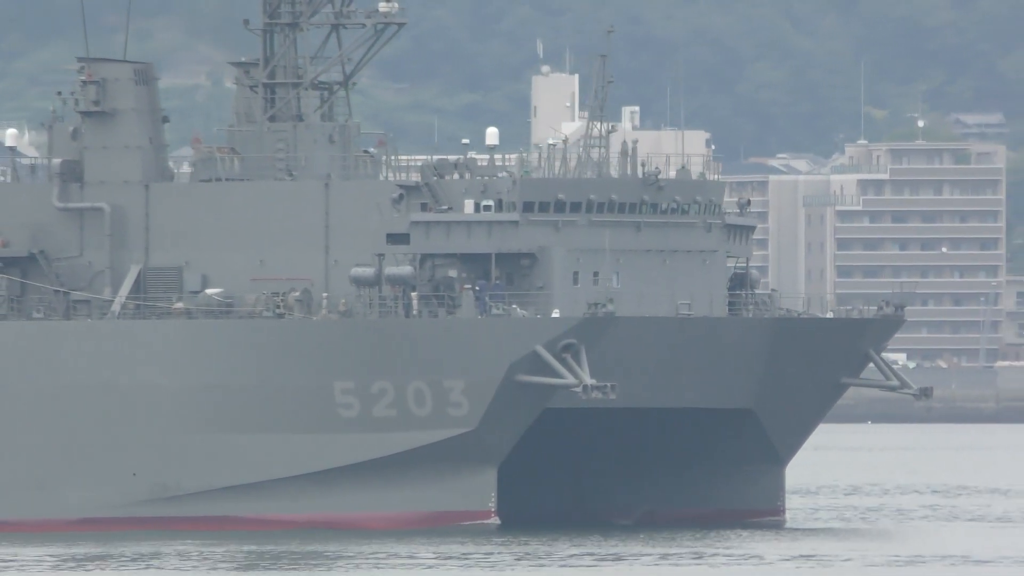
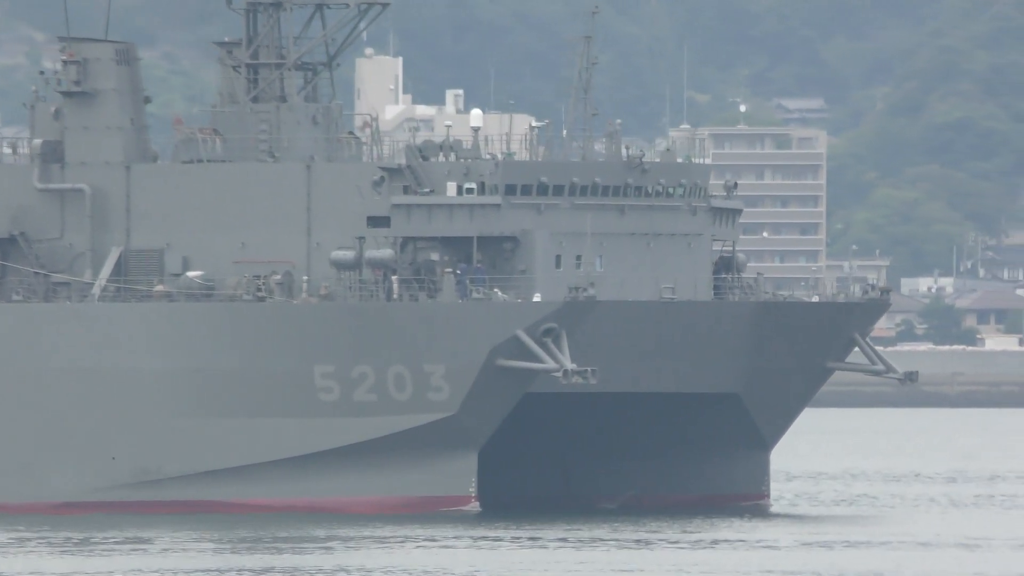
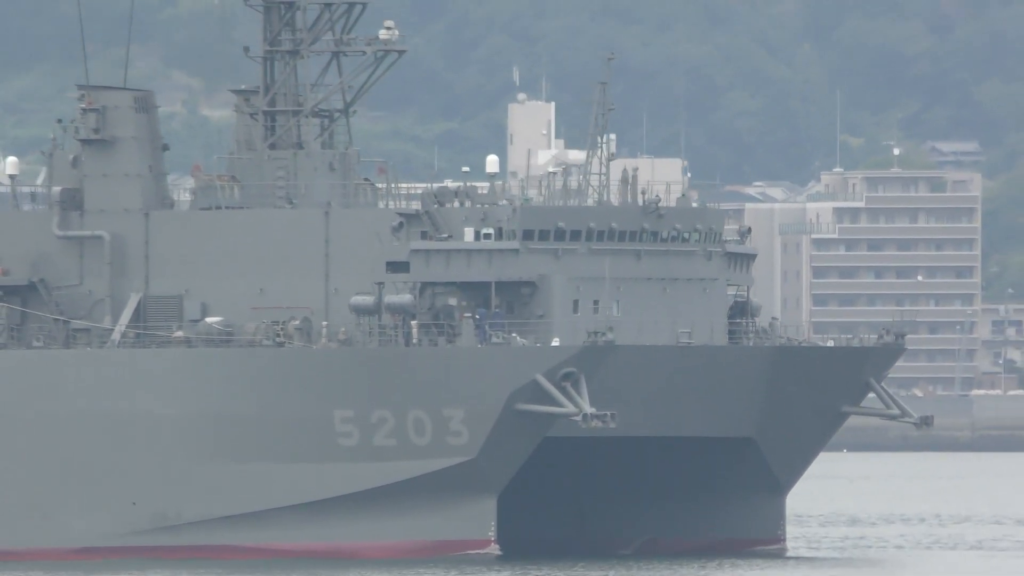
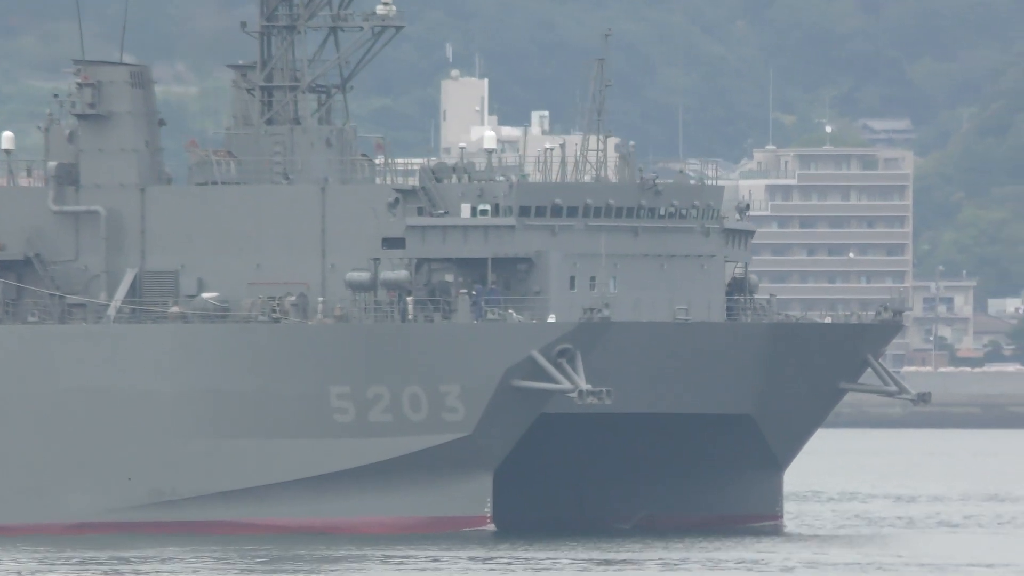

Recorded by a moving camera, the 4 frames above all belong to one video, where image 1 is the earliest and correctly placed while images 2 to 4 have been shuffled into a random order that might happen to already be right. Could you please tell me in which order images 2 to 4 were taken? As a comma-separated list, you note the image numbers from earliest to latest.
3, 4, 2
